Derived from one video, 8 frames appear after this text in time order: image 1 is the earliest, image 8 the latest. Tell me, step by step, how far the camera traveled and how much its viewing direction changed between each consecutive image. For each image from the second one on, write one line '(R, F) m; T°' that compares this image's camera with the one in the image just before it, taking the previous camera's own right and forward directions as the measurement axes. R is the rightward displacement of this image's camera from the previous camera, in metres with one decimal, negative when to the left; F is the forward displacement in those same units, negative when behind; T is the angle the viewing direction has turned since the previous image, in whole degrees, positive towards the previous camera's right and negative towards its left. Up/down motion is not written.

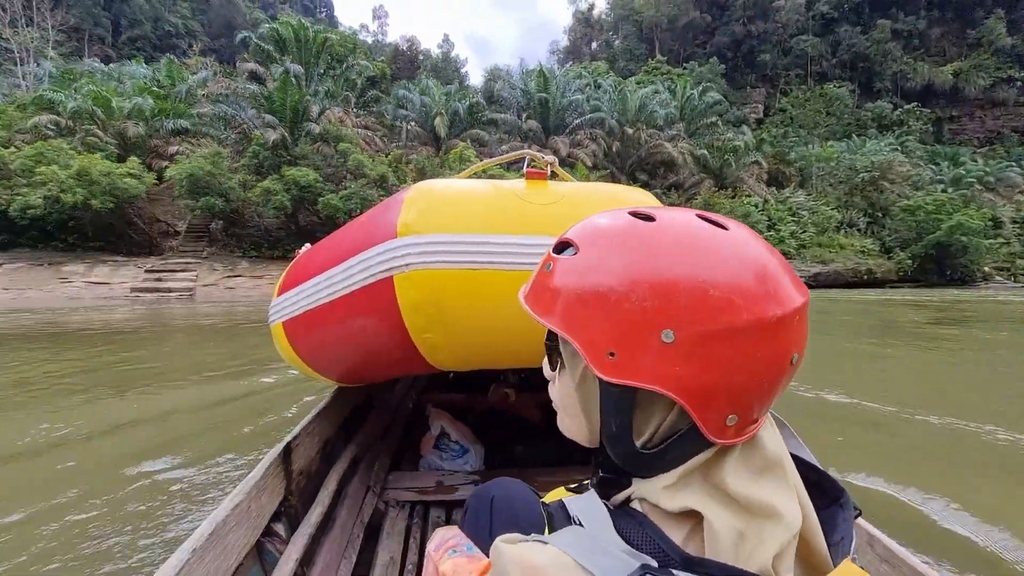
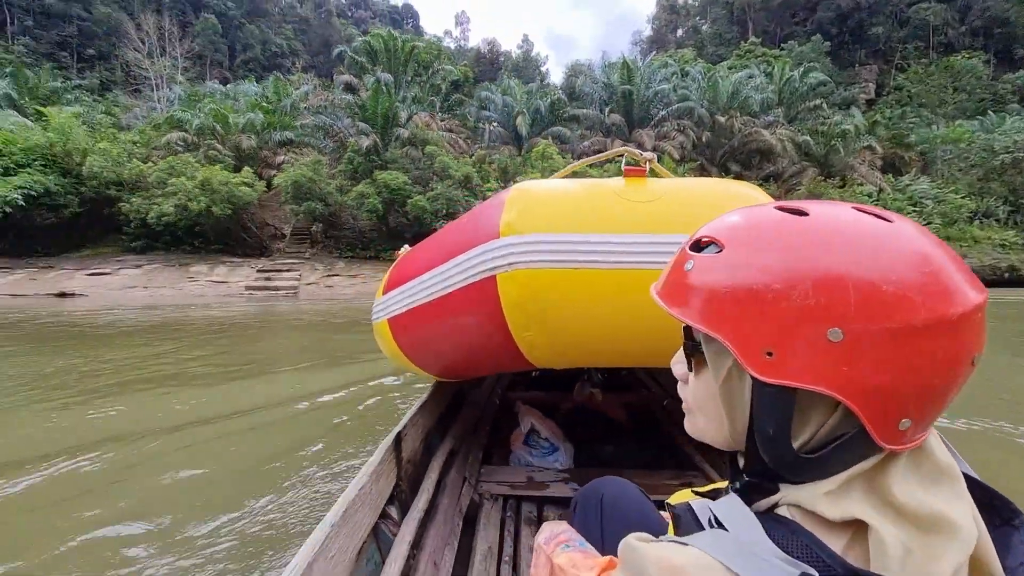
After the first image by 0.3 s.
(-0.1, +0.1) m; -9°
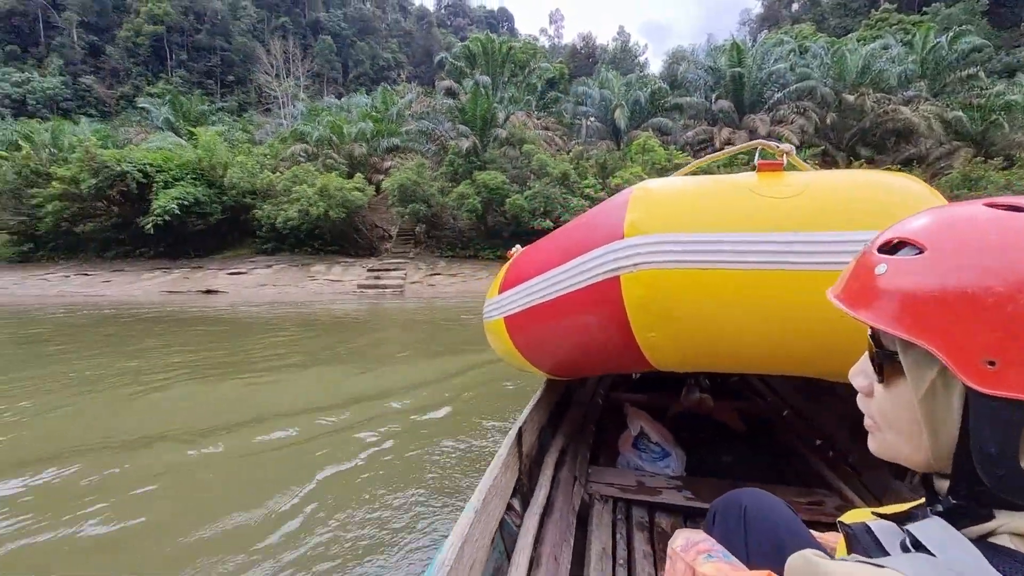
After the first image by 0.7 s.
(-0.1, +0.1) m; -11°
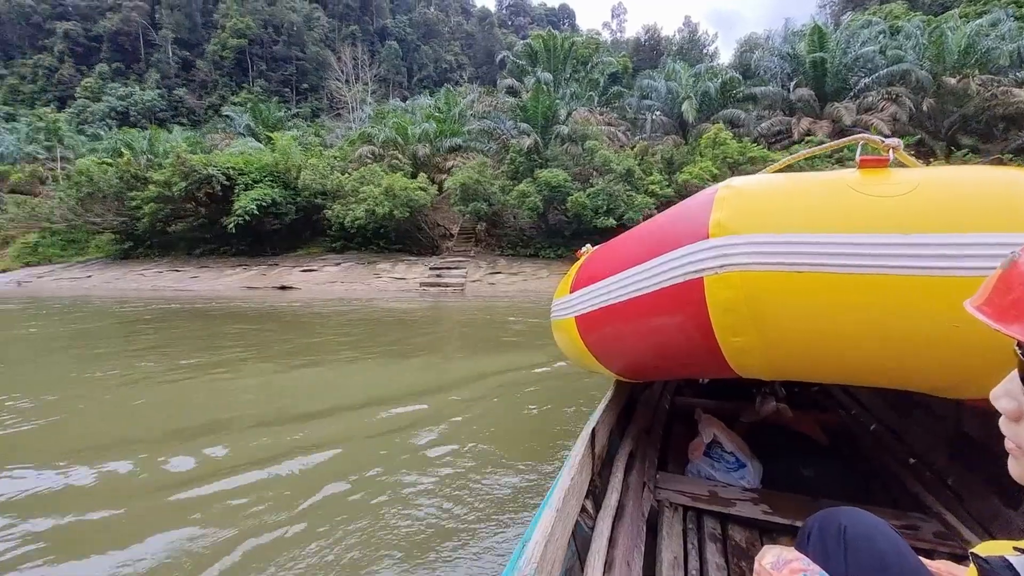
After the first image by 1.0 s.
(0.0, +0.1) m; -7°
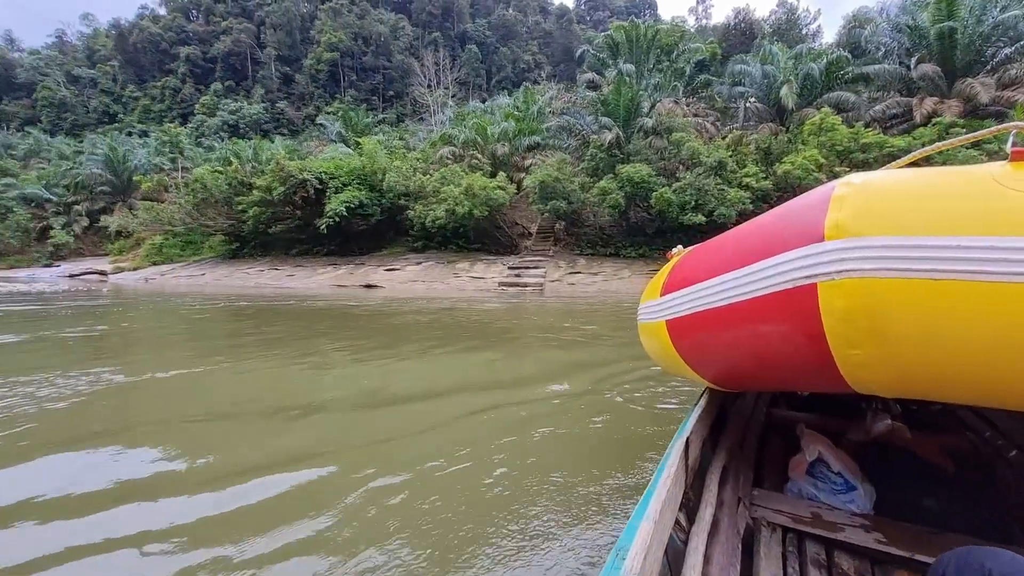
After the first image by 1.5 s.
(-0.1, +0.2) m; -9°
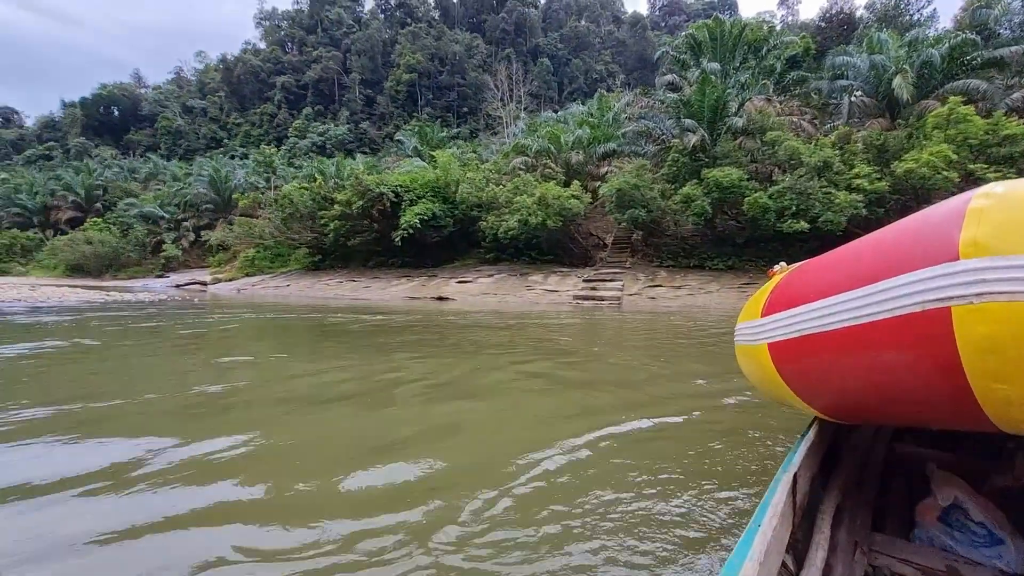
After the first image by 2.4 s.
(-0.1, +0.3) m; -8°
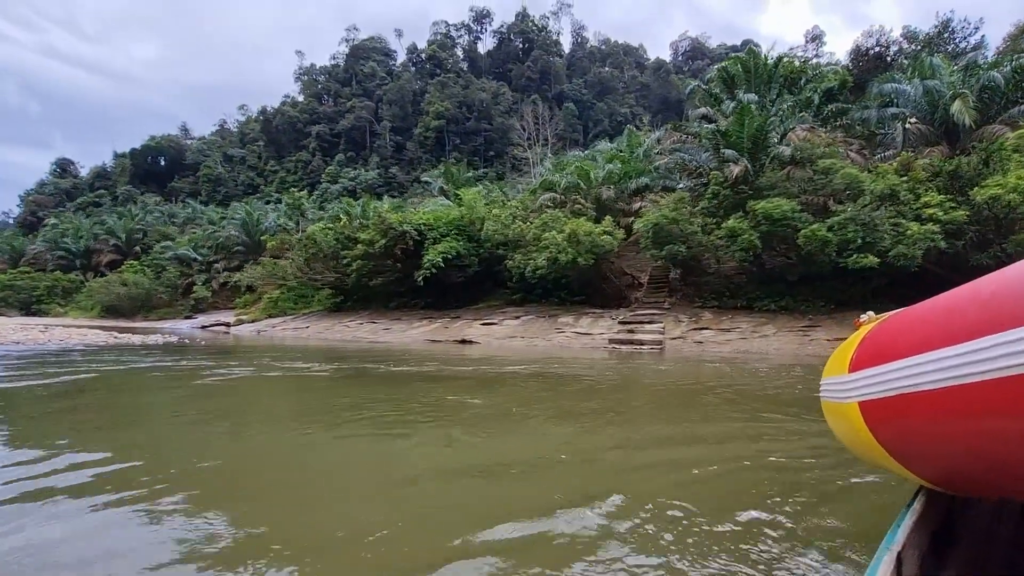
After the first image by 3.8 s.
(0.0, +0.6) m; -3°
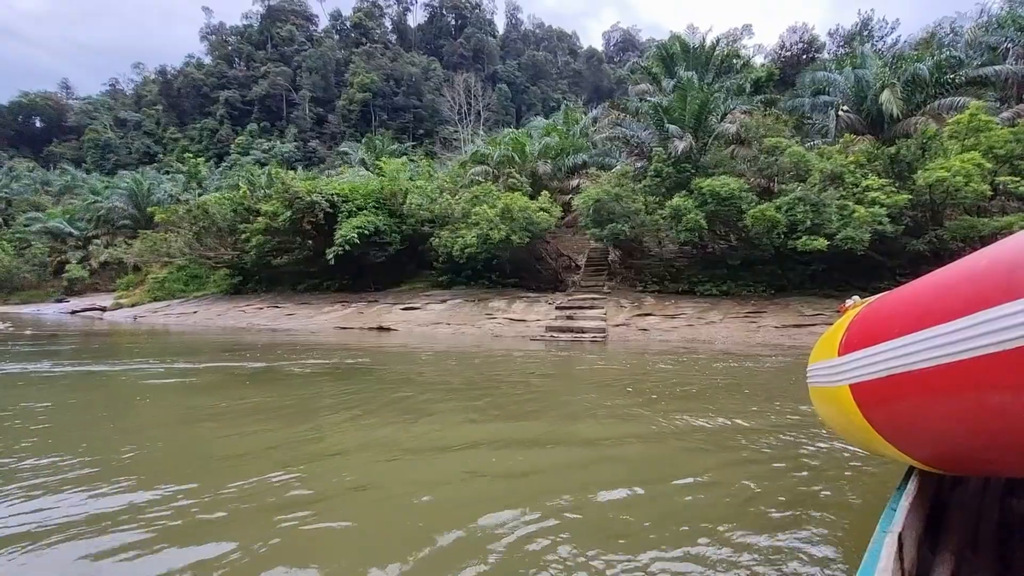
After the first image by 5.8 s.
(+0.1, +0.8) m; +8°
